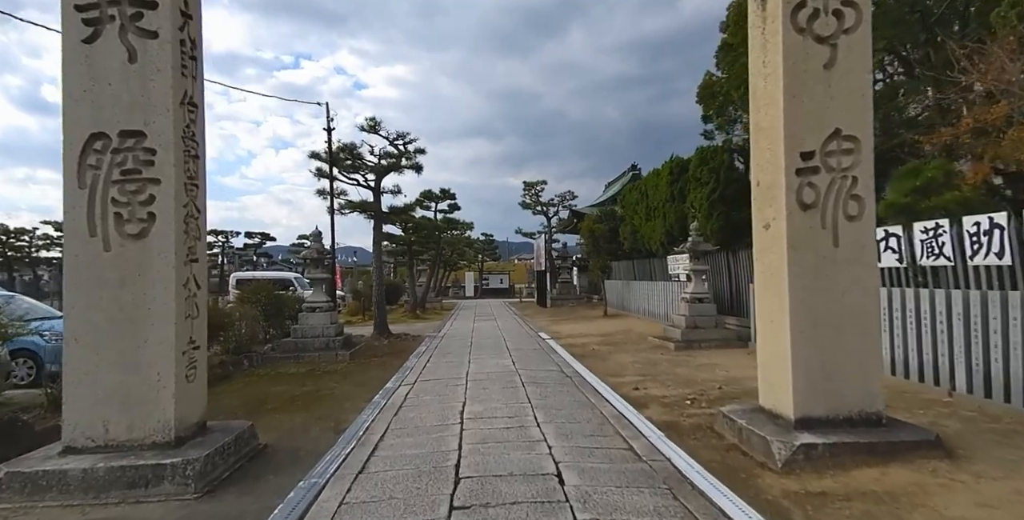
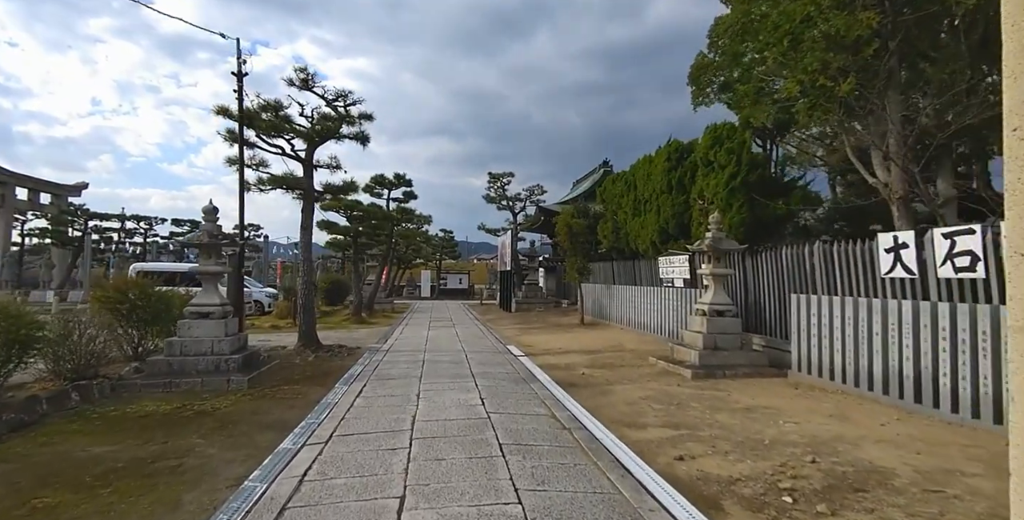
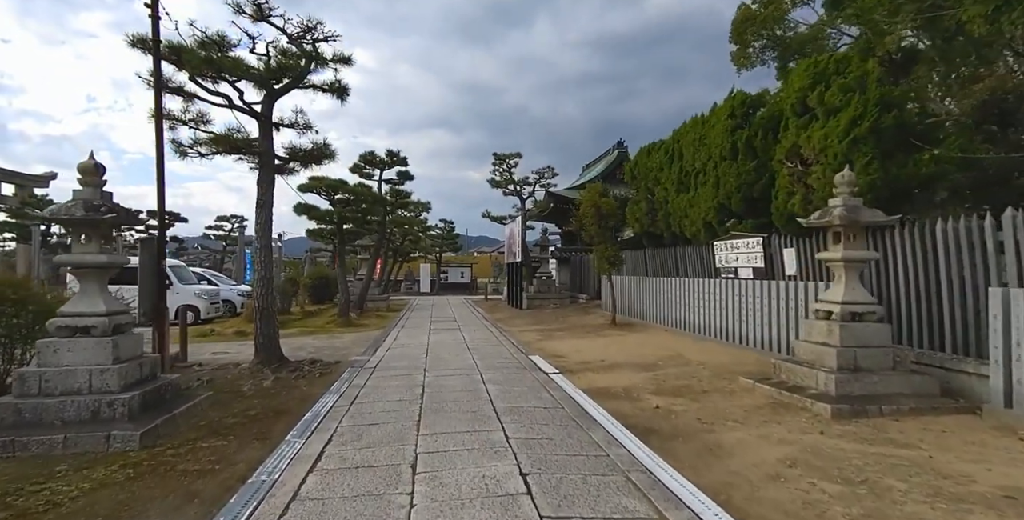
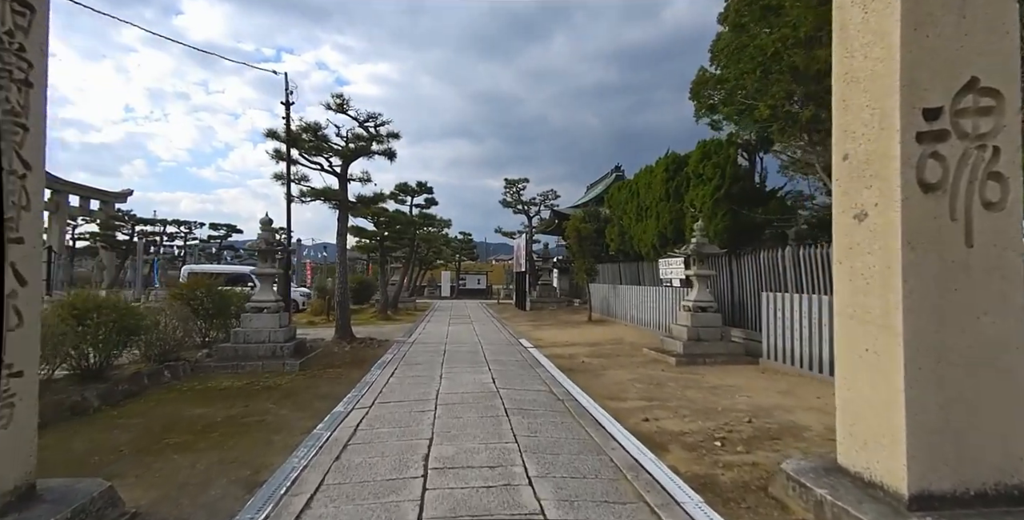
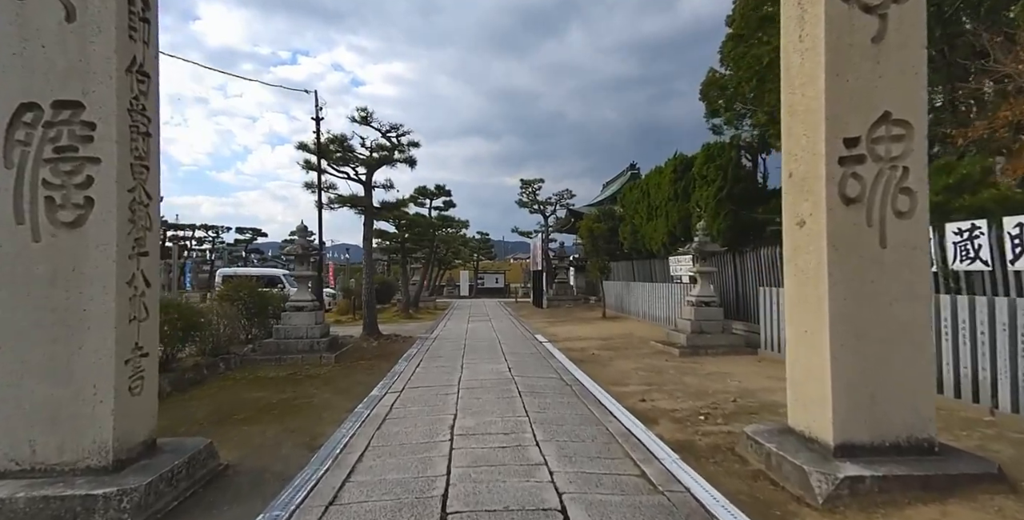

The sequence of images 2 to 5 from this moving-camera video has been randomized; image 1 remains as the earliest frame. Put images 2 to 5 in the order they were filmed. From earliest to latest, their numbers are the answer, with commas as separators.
5, 4, 2, 3
